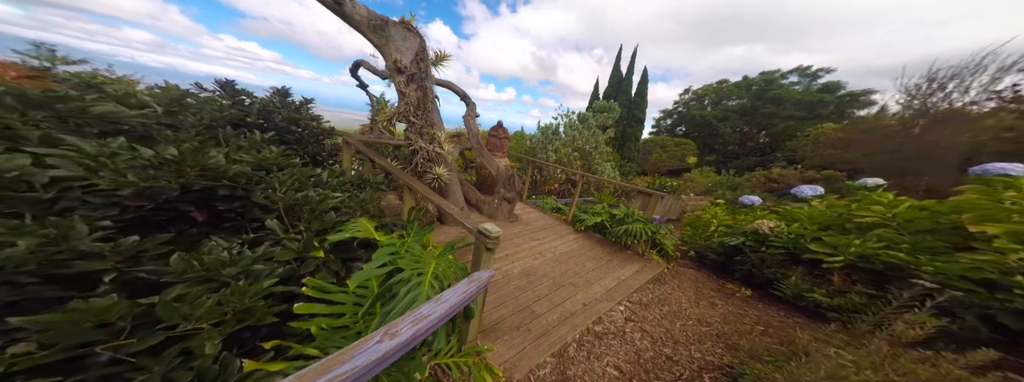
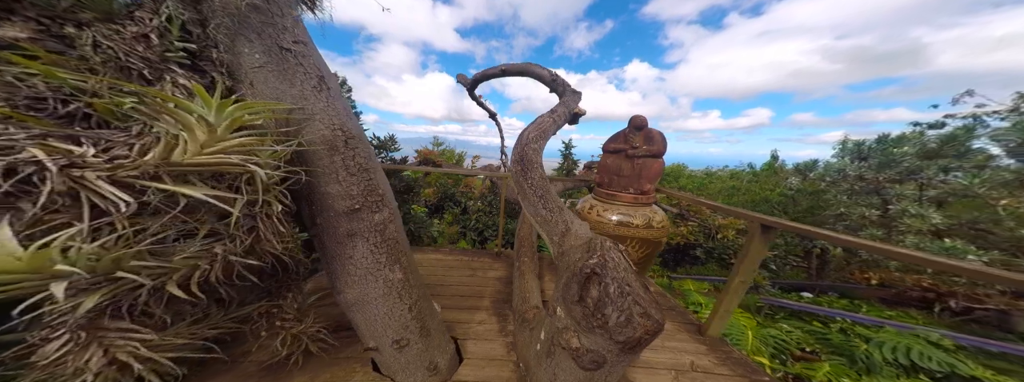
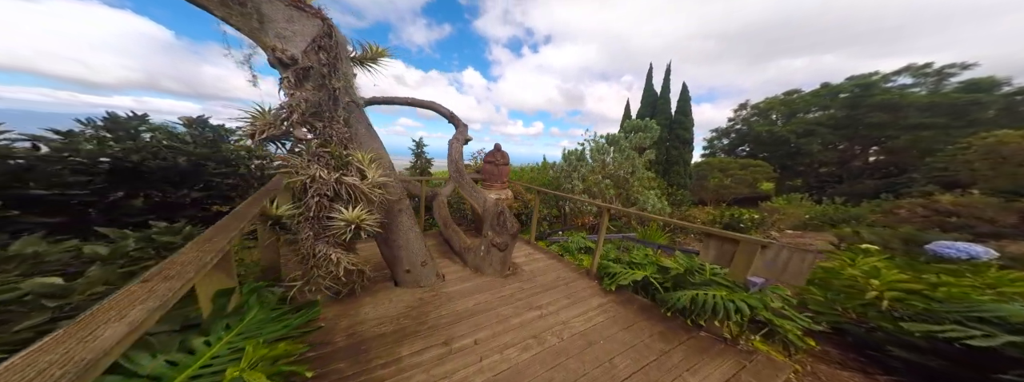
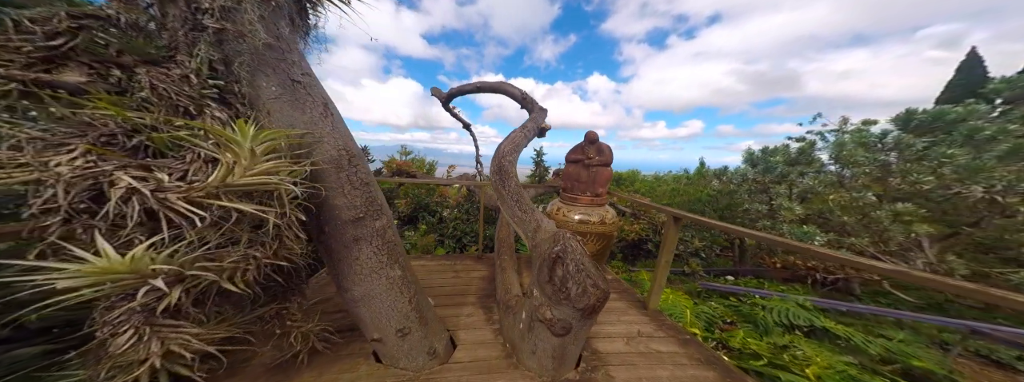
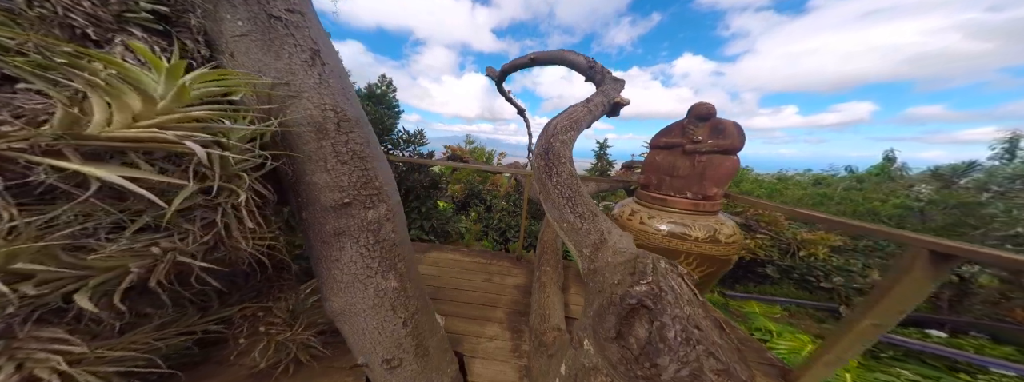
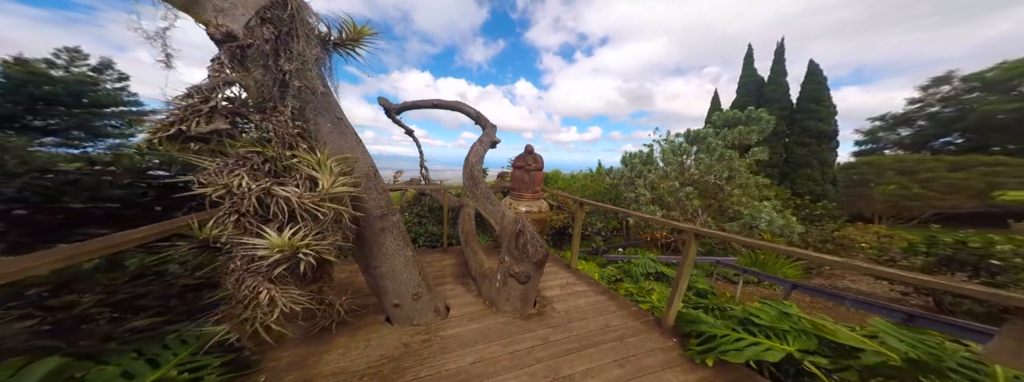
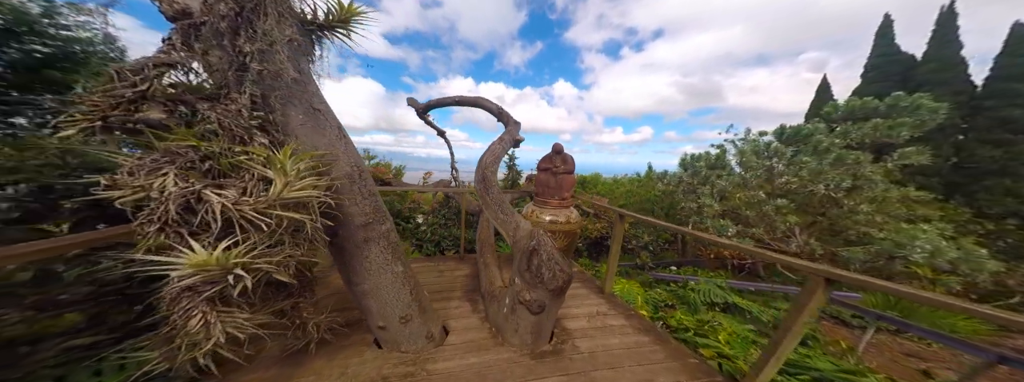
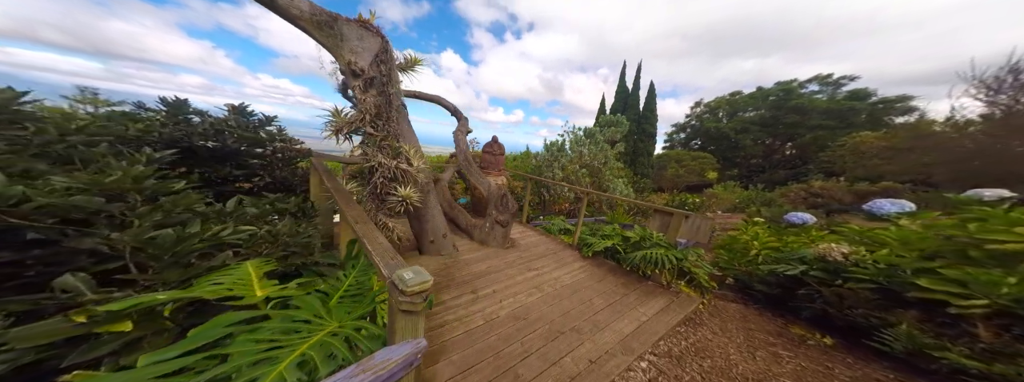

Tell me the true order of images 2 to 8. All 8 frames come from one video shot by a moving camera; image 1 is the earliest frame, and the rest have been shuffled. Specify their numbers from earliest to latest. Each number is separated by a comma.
8, 3, 6, 7, 4, 2, 5
